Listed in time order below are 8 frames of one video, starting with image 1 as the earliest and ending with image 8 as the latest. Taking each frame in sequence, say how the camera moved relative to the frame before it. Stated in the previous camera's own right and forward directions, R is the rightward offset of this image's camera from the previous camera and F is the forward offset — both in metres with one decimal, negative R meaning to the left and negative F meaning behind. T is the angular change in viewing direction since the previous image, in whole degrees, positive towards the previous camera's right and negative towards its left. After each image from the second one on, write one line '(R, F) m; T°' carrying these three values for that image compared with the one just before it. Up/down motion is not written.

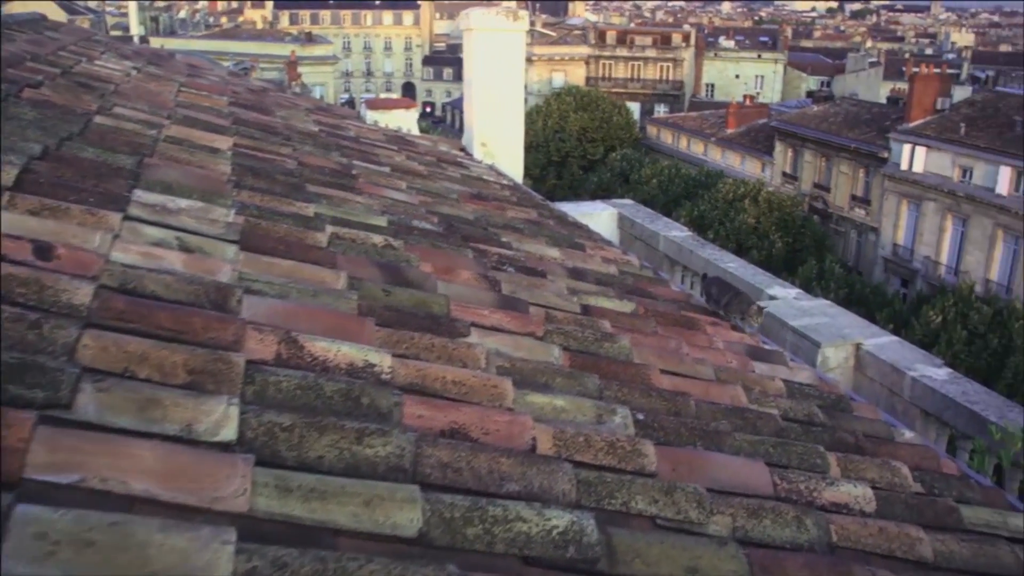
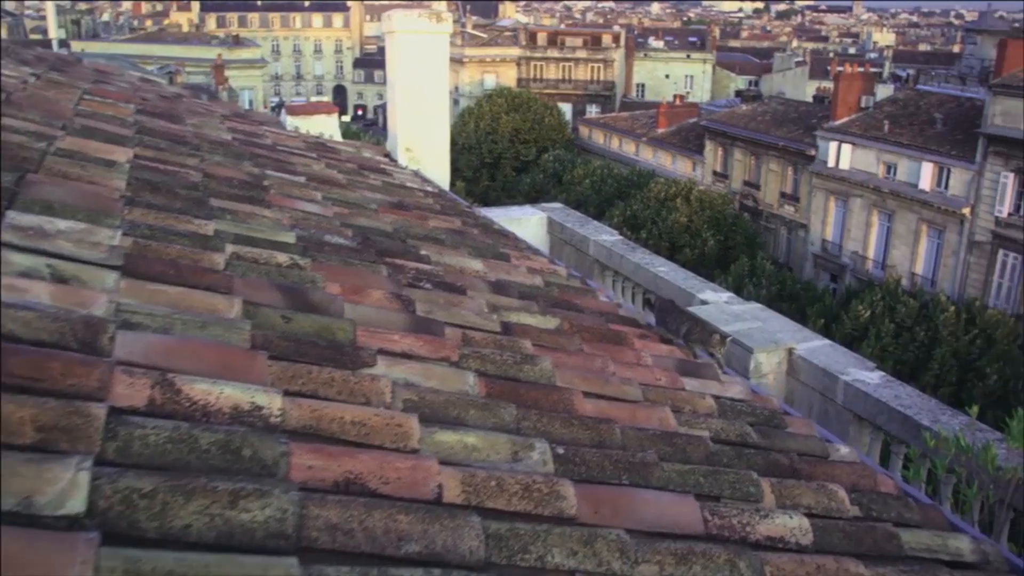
(+0.1, +0.2) m; +3°
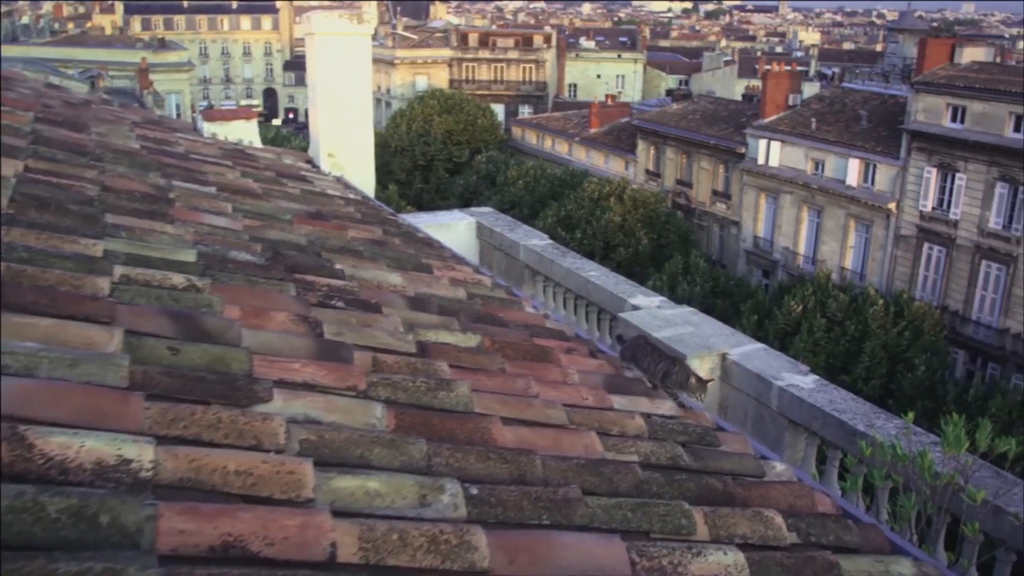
(+0.1, +0.2) m; +3°
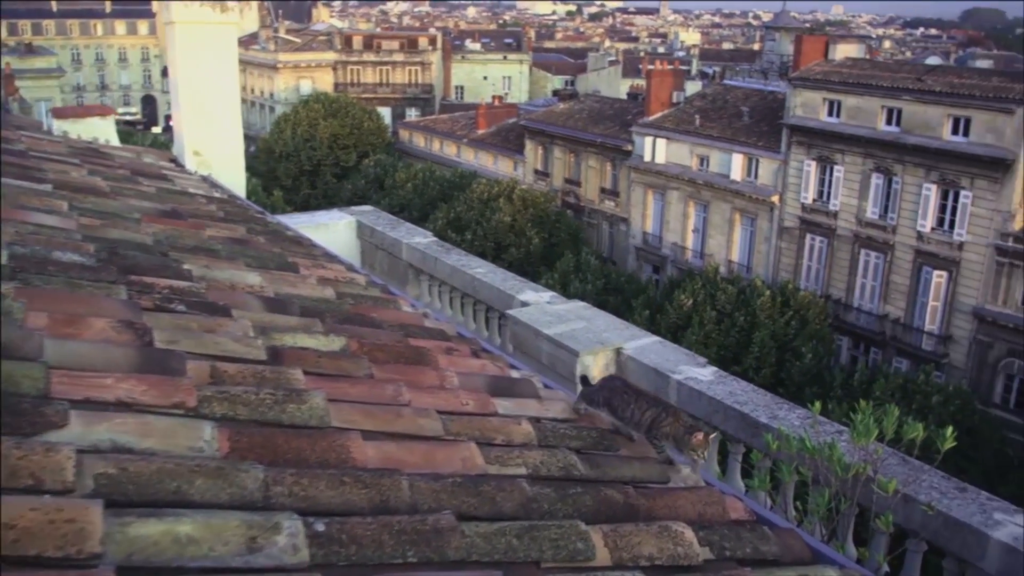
(+0.1, +0.4) m; +6°
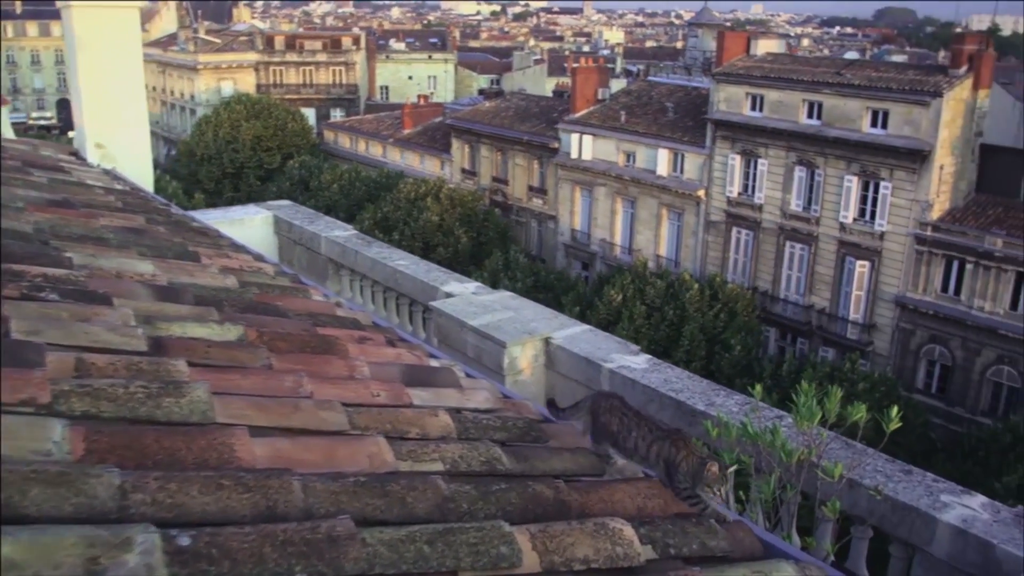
(0.0, +0.3) m; +4°
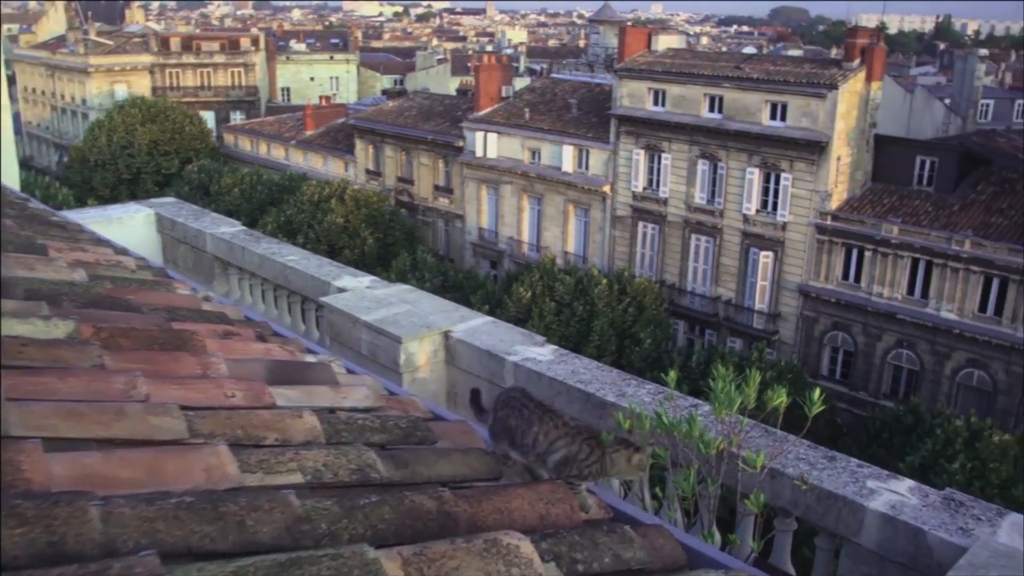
(+0.1, +0.4) m; +5°
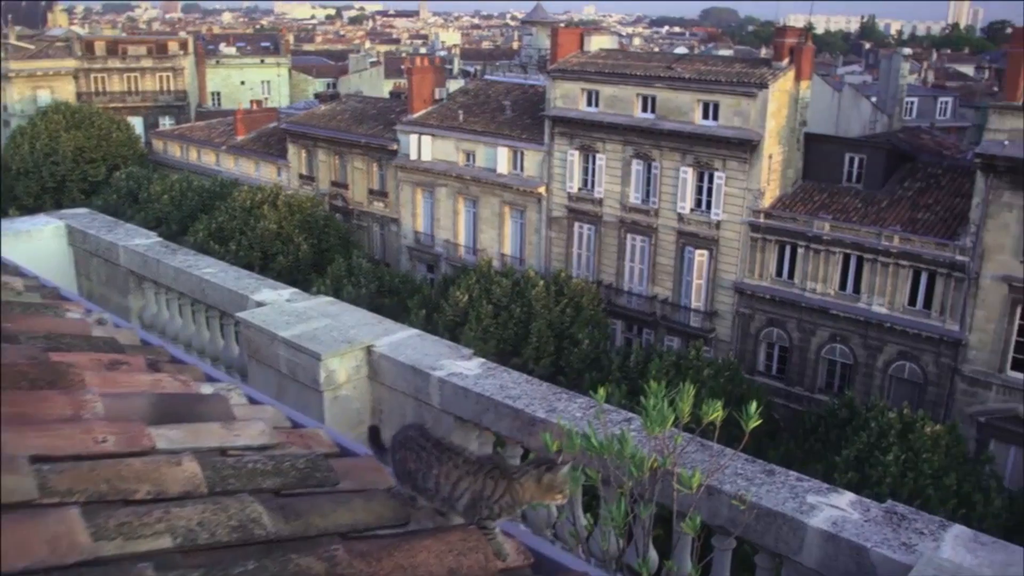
(+0.1, +0.2) m; +3°
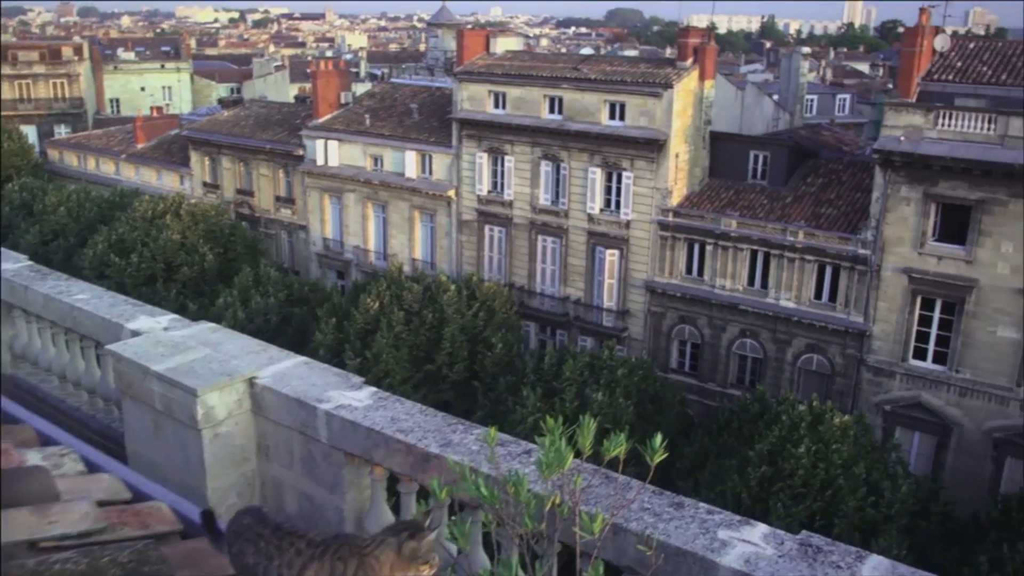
(+0.1, +0.3) m; +5°
